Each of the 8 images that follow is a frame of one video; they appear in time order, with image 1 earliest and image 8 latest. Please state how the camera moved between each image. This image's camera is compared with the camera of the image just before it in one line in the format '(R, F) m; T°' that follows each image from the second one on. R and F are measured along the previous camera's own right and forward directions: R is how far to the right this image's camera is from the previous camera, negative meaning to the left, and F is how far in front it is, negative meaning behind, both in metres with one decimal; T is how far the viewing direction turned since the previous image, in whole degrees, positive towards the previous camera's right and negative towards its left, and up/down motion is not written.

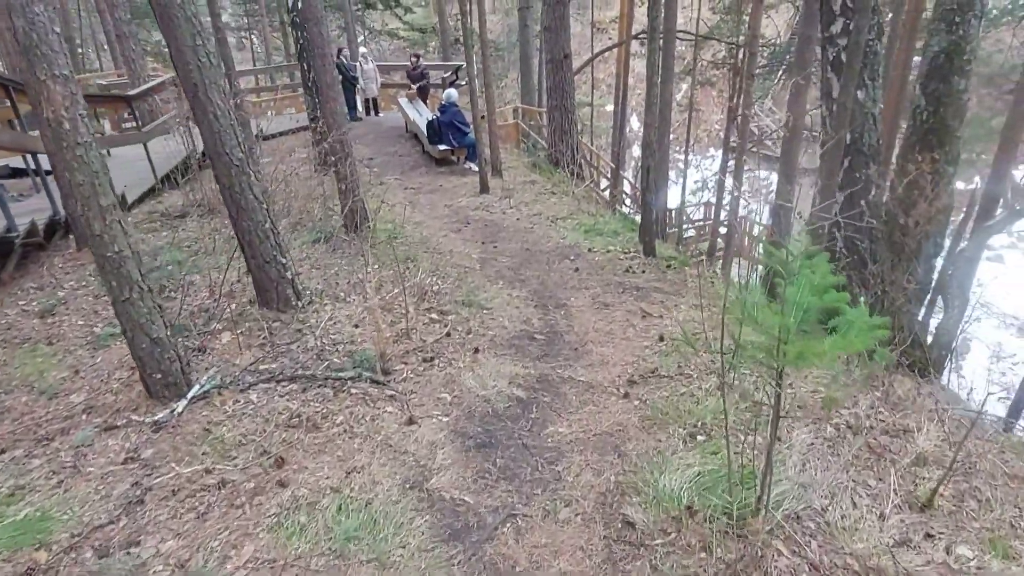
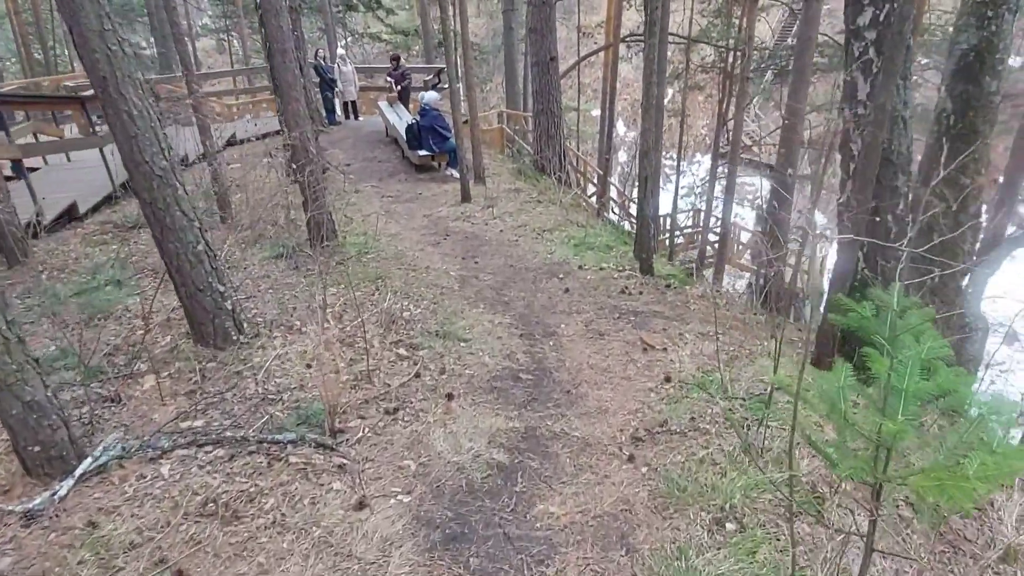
(0.0, +0.8) m; +1°
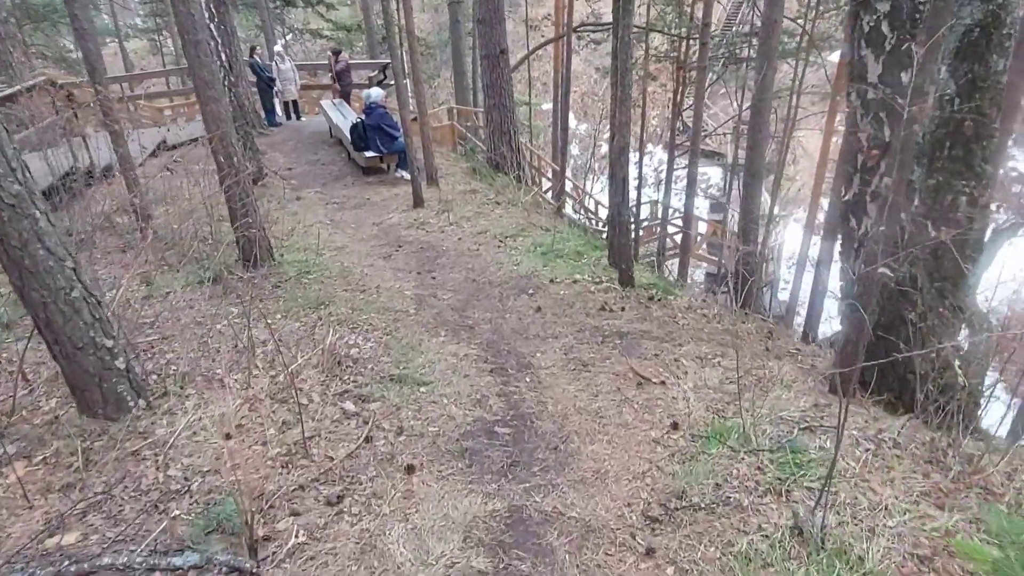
(-0.1, +0.8) m; +4°
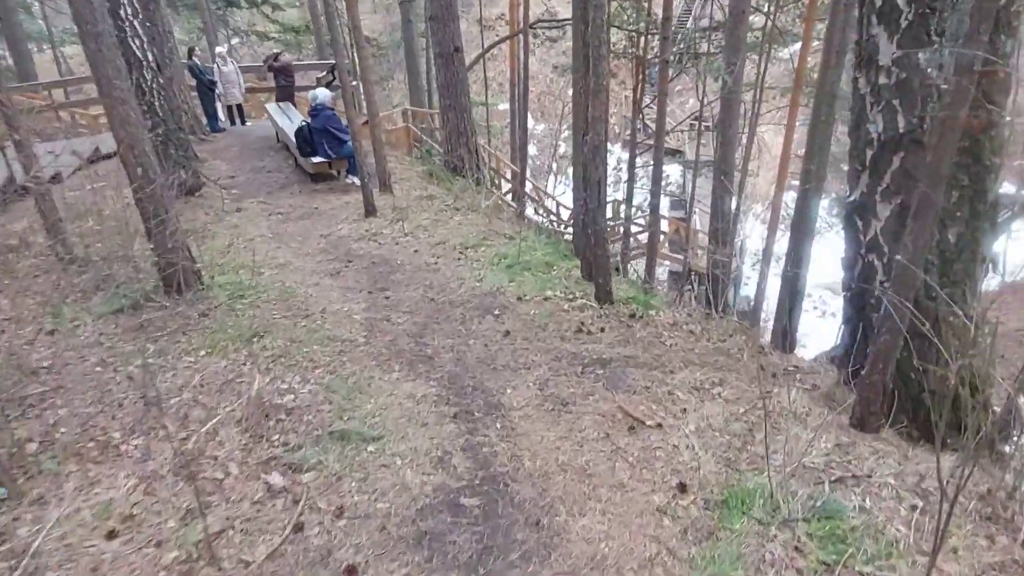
(0.0, +0.7) m; +3°
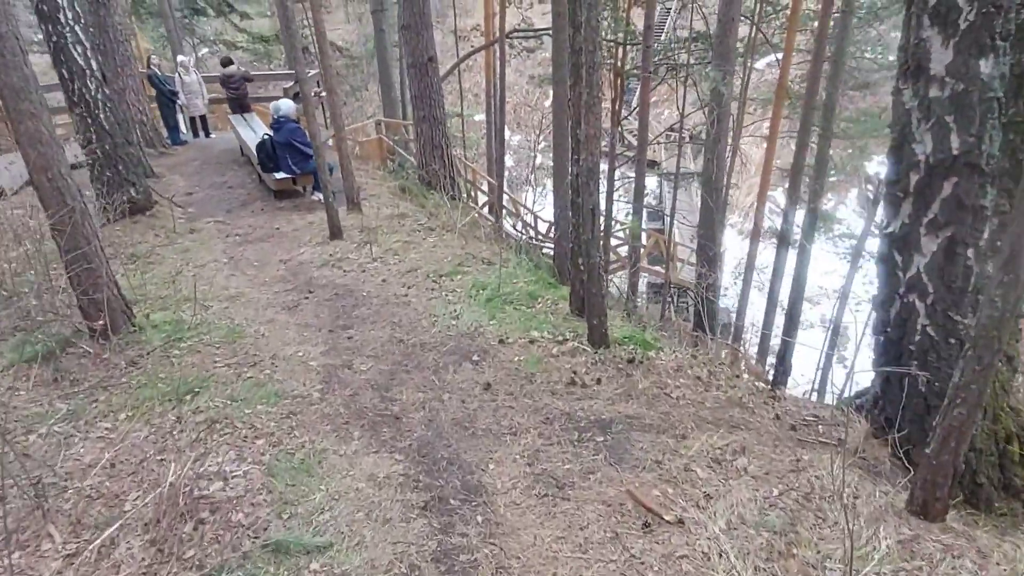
(0.0, +0.7) m; +2°
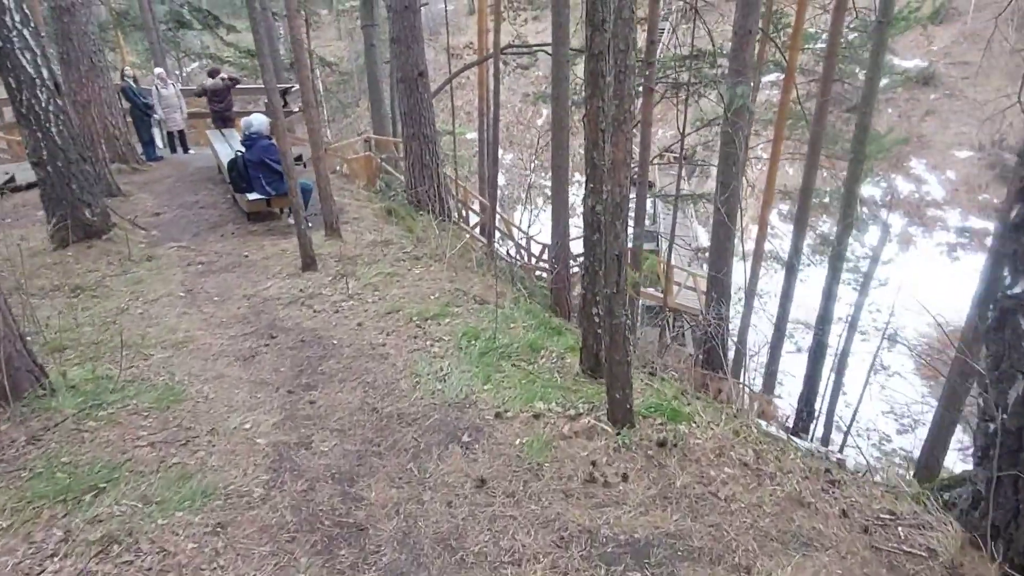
(-0.1, +0.9) m; +1°
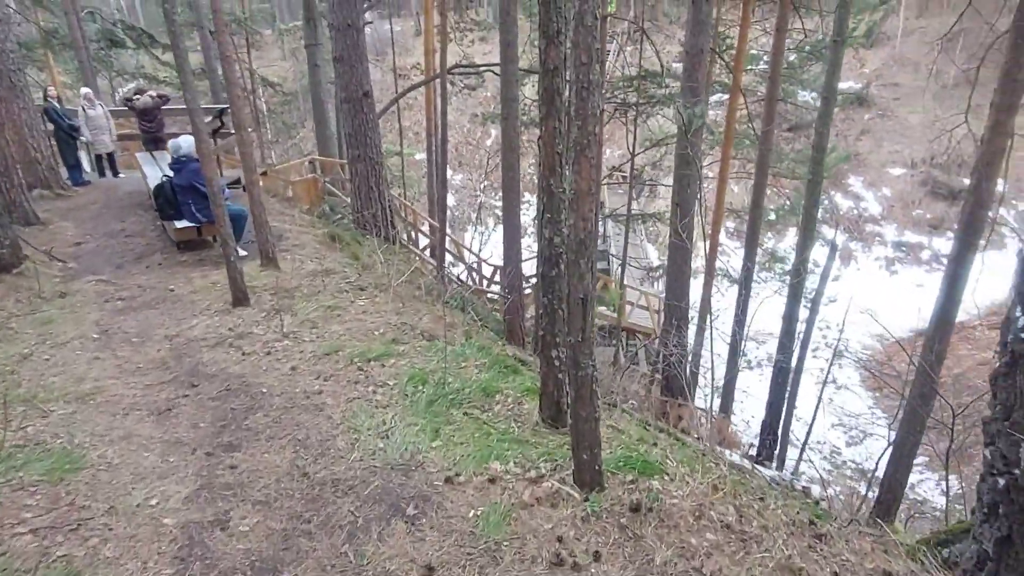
(0.0, +0.5) m; +4°
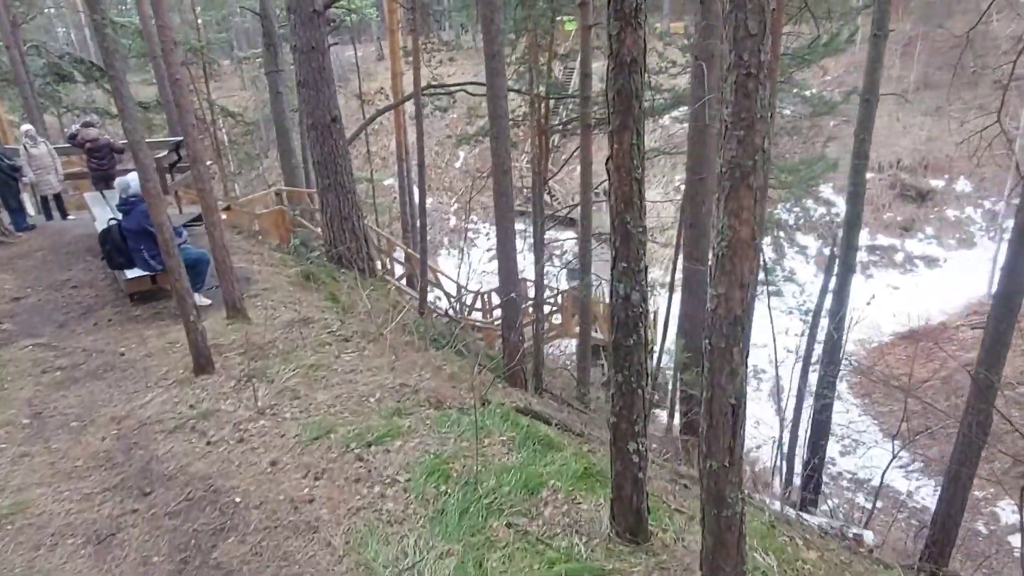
(-0.4, +1.0) m; +2°
